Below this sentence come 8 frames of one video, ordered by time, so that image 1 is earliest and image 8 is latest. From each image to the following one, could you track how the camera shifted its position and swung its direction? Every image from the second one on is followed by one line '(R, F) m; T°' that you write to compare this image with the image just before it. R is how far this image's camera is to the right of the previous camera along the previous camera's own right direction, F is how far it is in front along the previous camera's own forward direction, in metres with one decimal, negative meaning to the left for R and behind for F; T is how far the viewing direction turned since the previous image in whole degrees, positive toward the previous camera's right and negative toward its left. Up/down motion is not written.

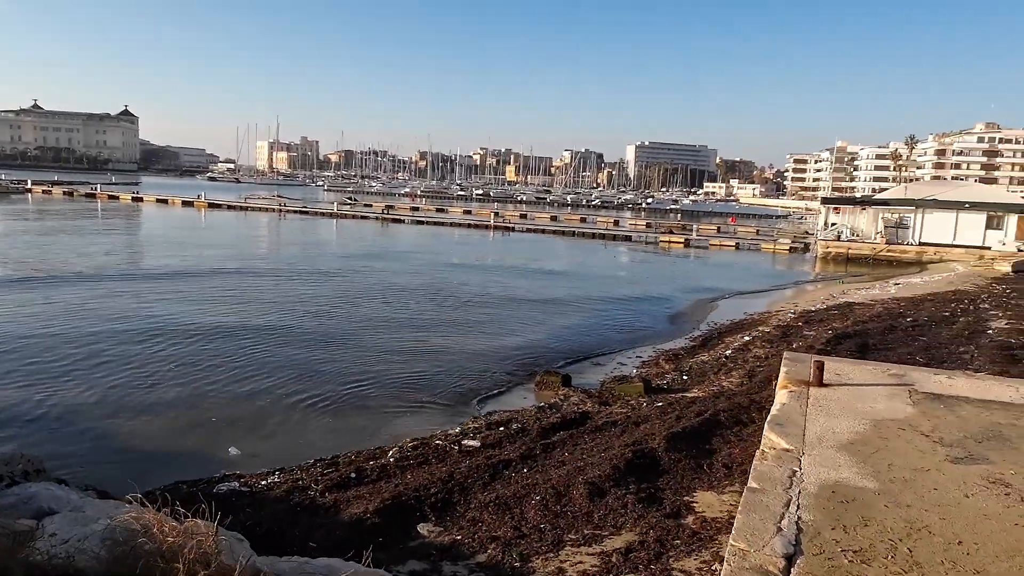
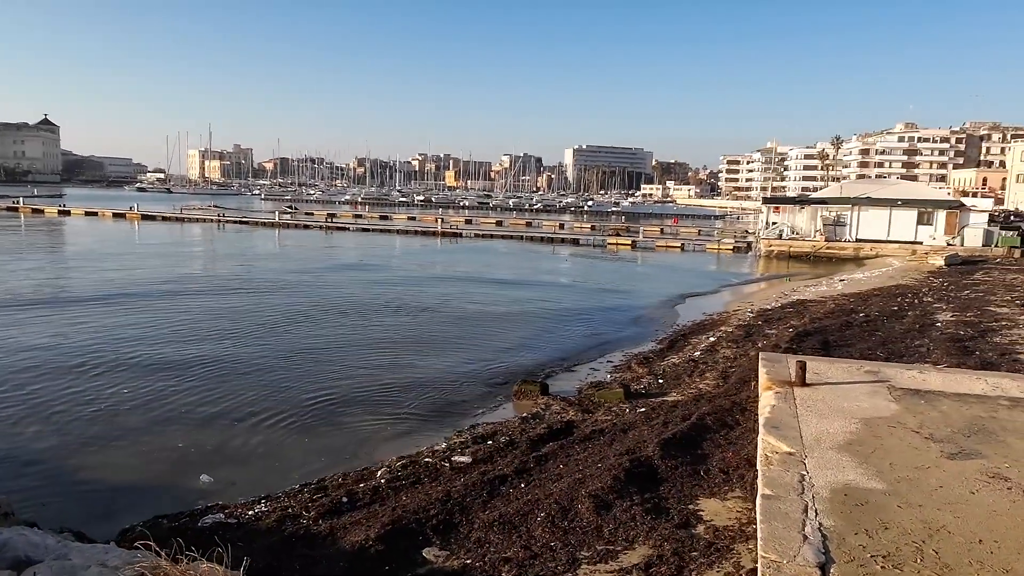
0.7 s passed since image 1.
(-0.5, +0.2) m; +5°
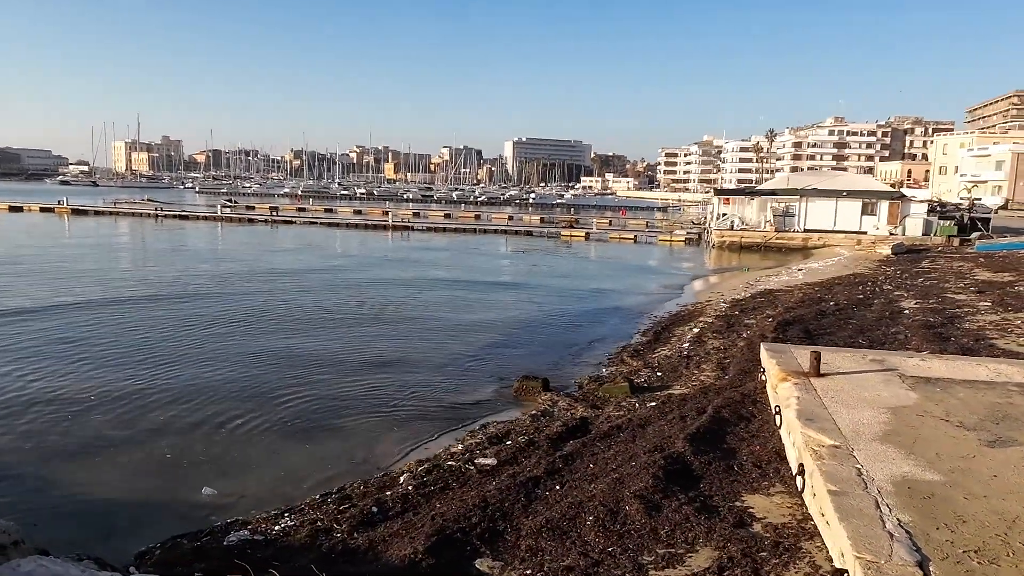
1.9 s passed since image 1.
(-0.9, +0.4) m; +5°
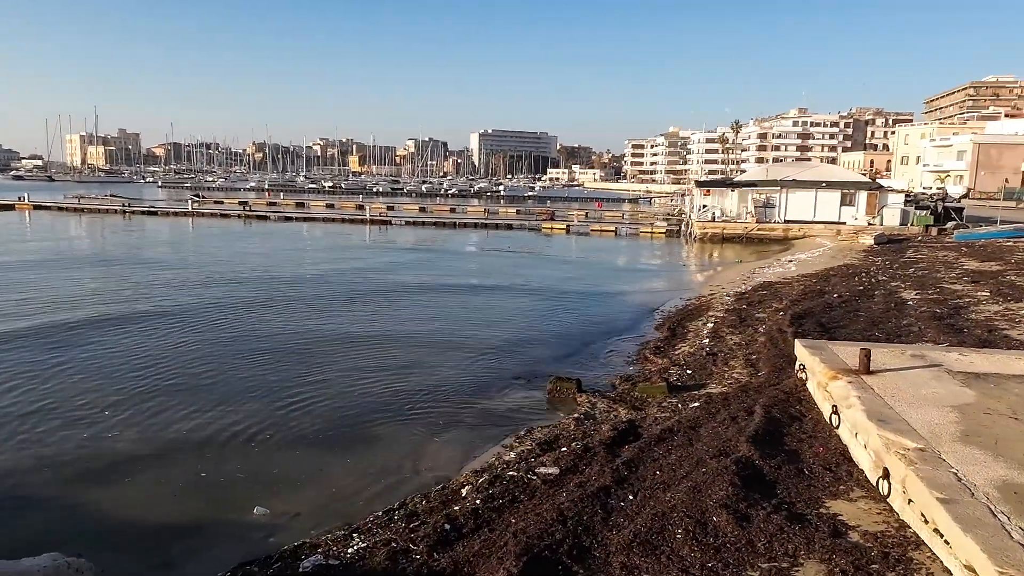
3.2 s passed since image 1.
(-1.0, +0.4) m; +3°
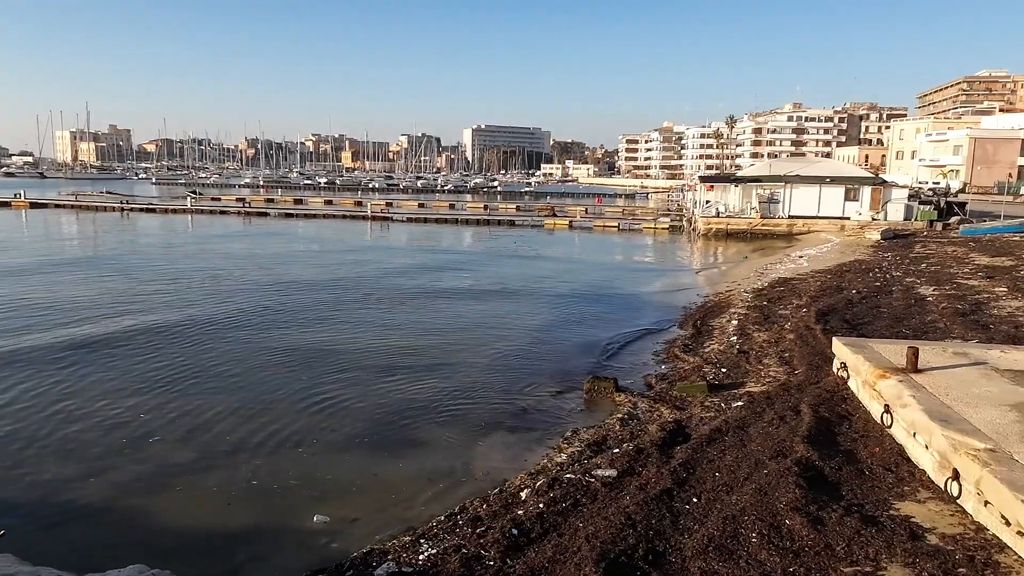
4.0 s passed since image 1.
(-0.7, +0.1) m; +1°
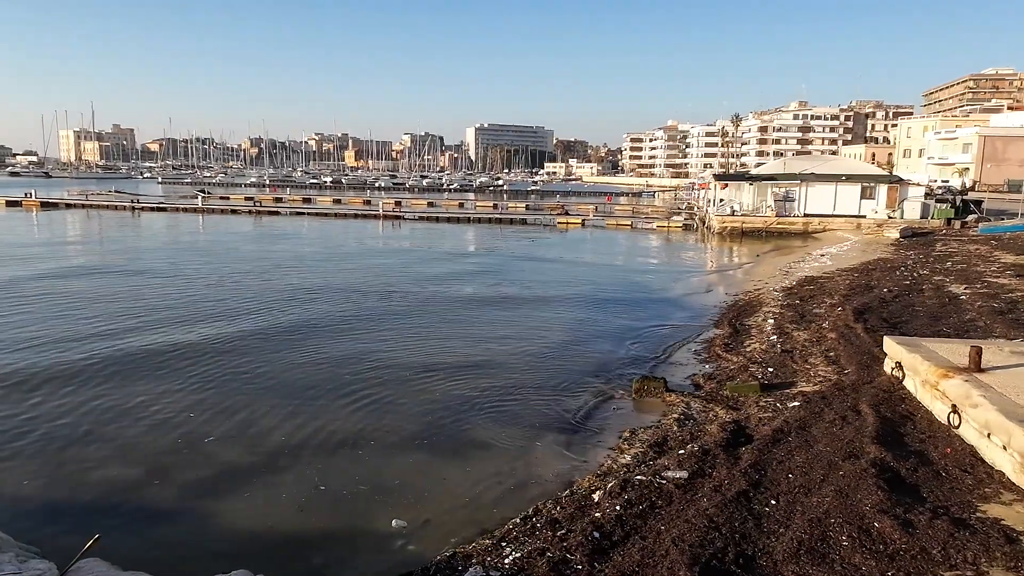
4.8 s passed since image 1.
(-0.7, +0.1) m; 0°
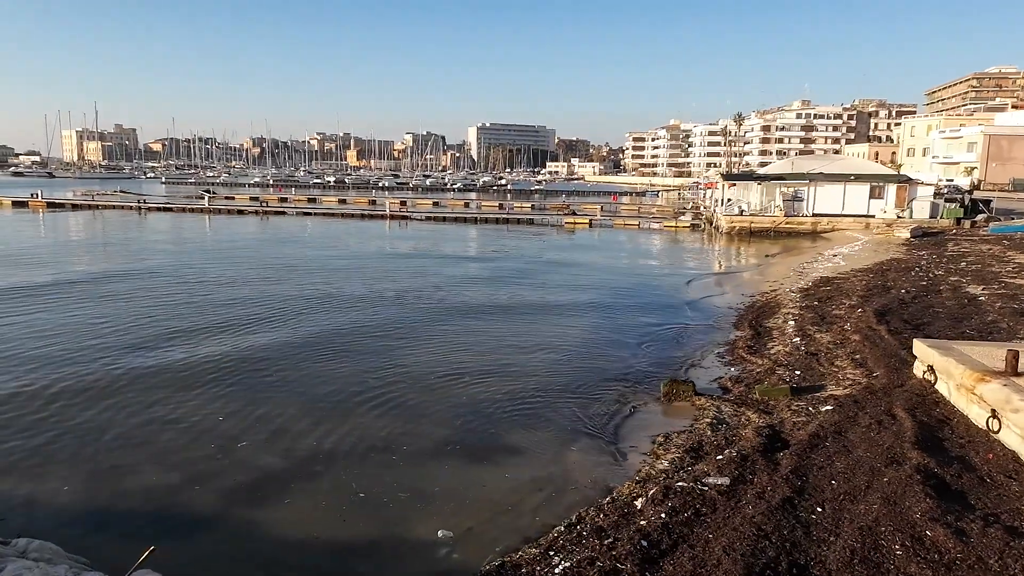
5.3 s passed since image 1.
(-0.4, +0.1) m; 0°
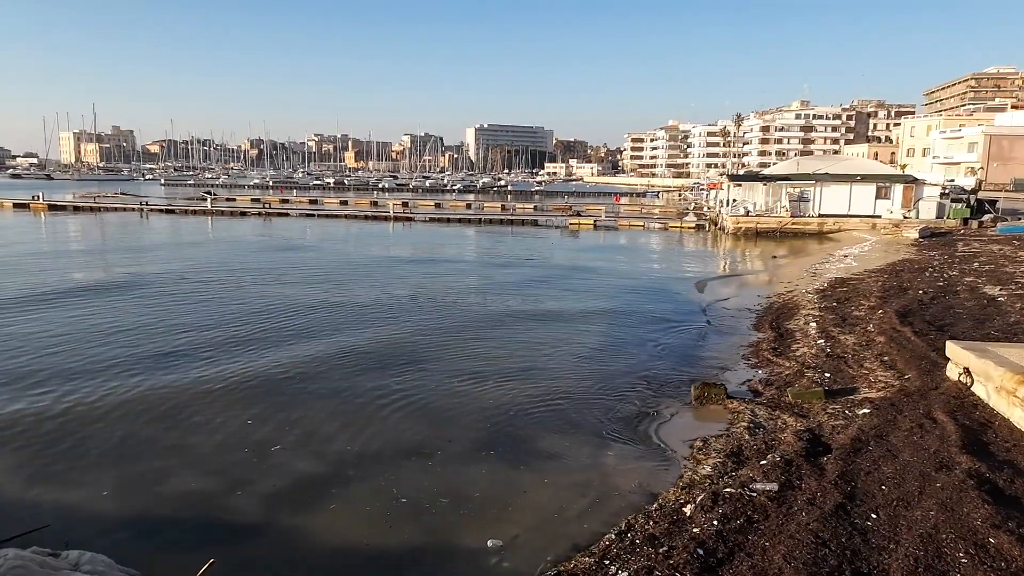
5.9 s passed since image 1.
(-0.5, +0.1) m; 0°
